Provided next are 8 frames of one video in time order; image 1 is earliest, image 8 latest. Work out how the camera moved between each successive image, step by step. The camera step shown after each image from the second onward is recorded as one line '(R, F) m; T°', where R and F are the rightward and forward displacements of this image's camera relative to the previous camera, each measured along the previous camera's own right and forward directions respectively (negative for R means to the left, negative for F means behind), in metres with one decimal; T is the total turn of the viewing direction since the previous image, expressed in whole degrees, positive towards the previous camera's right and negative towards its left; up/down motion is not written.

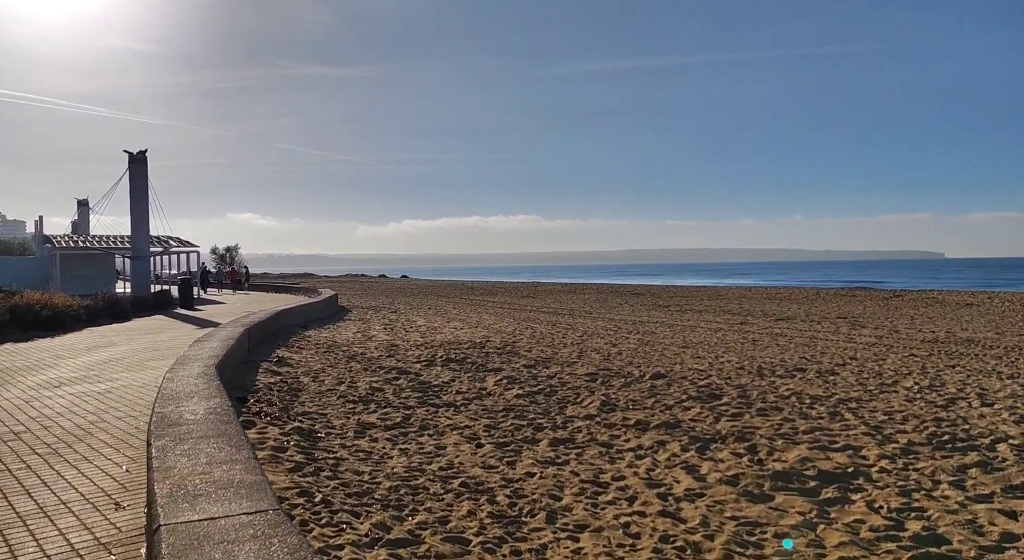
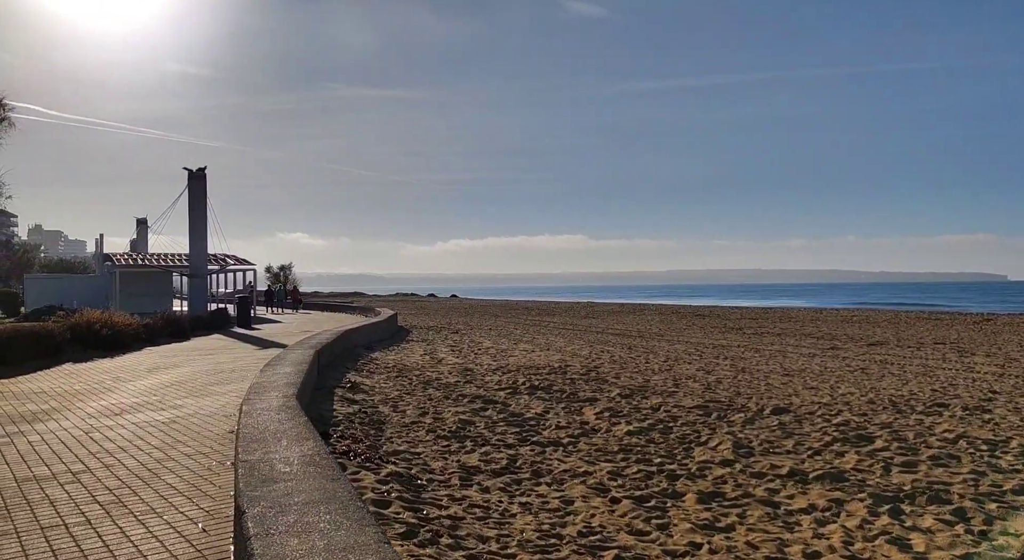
(-0.7, +0.9) m; -4°
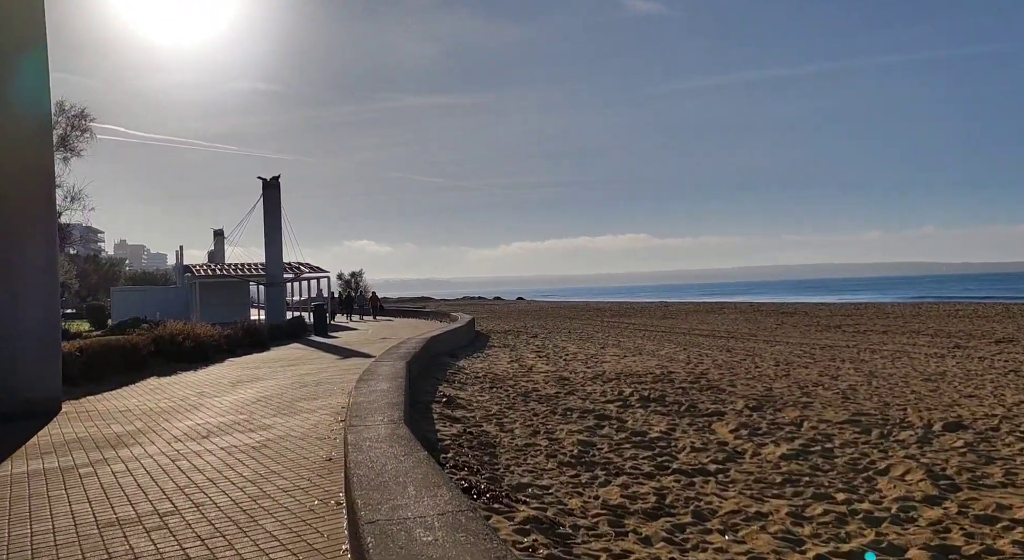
(-0.5, +0.9) m; -5°
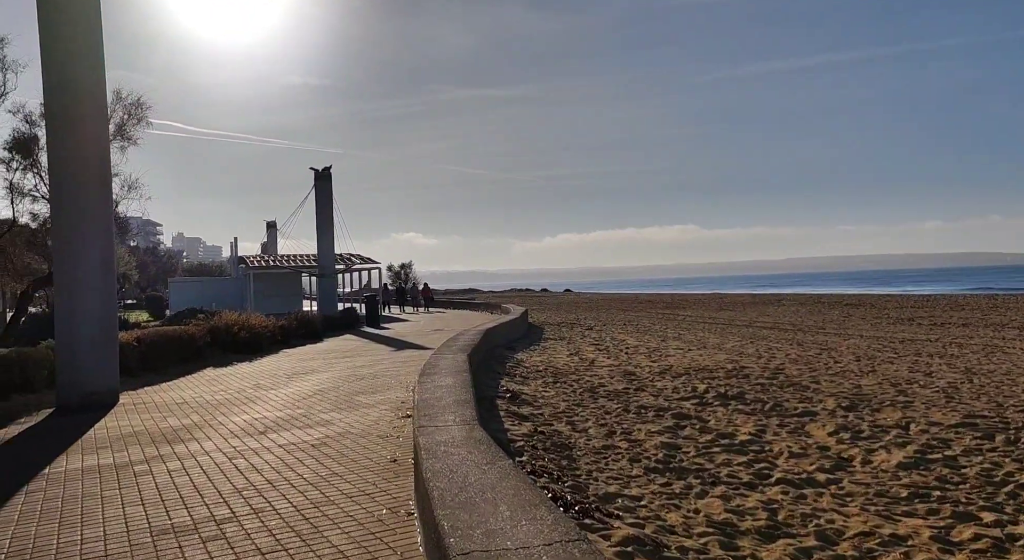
(-0.3, +0.5) m; -4°
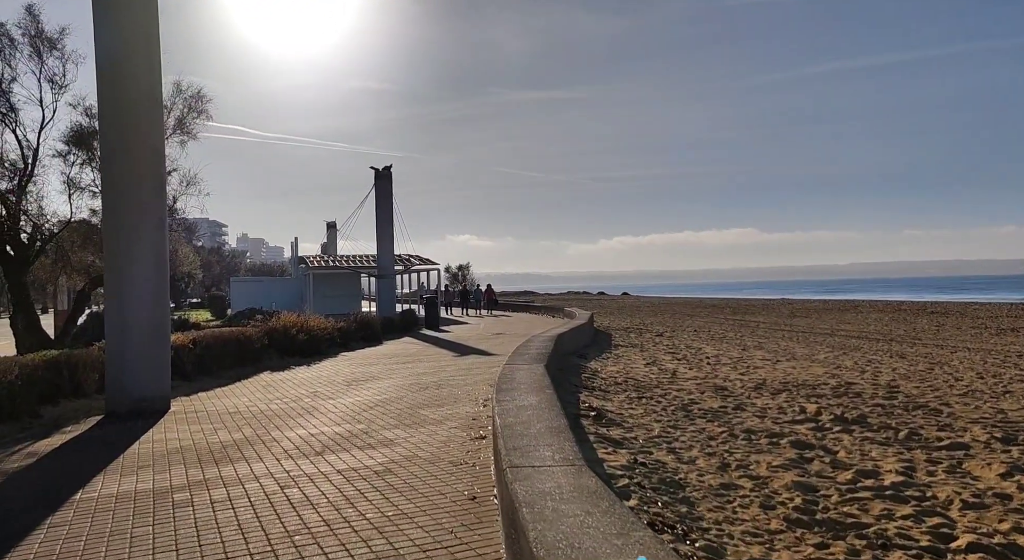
(-0.3, +0.9) m; -5°
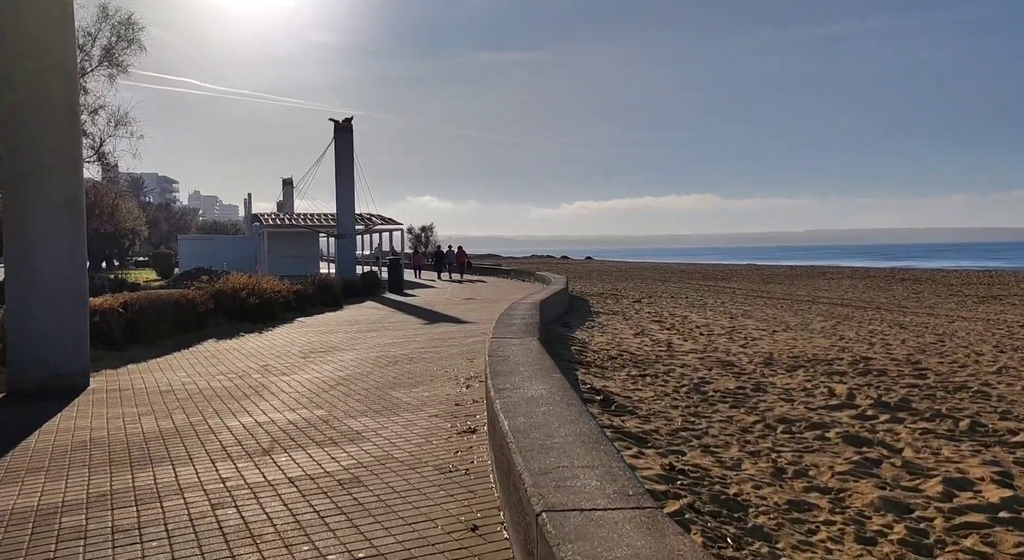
(-0.3, +1.2) m; +3°
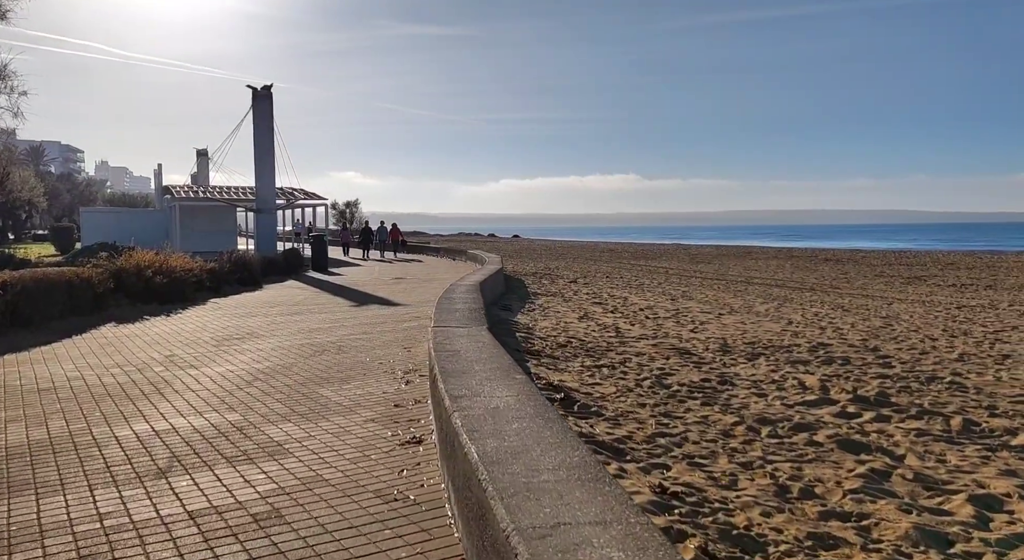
(-0.2, +0.8) m; +6°
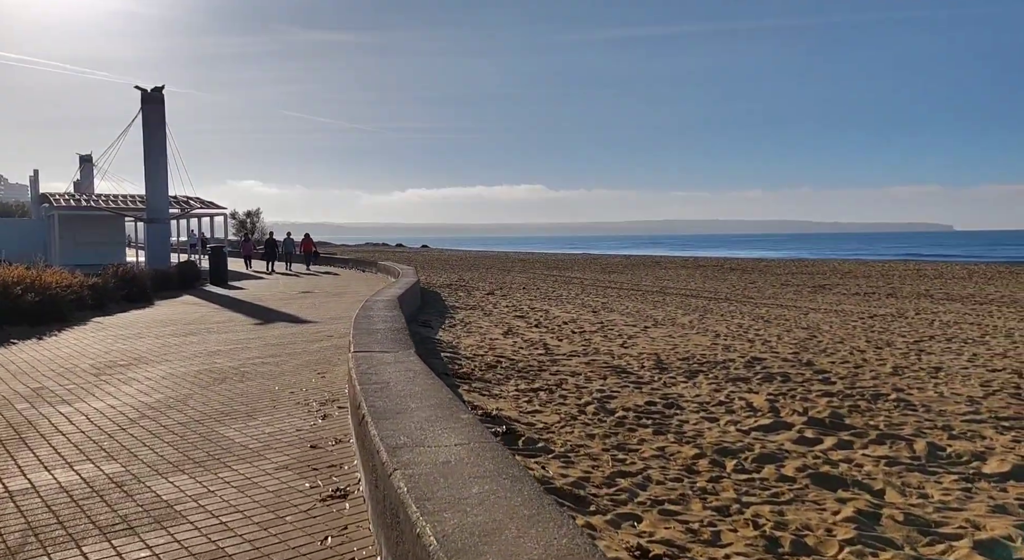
(-0.2, +0.6) m; +7°
